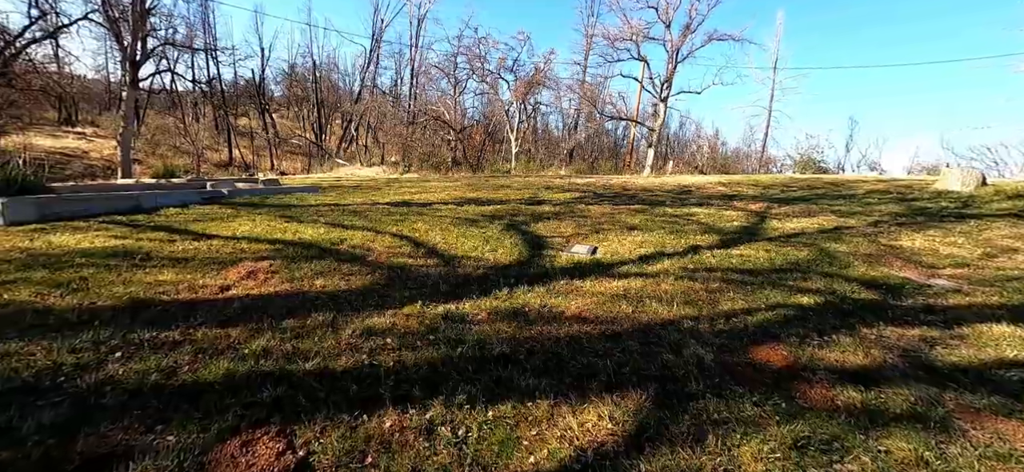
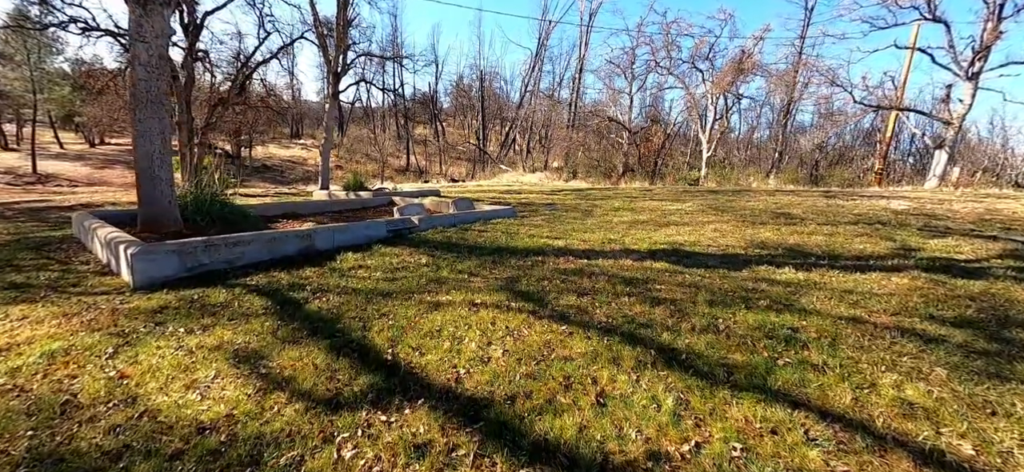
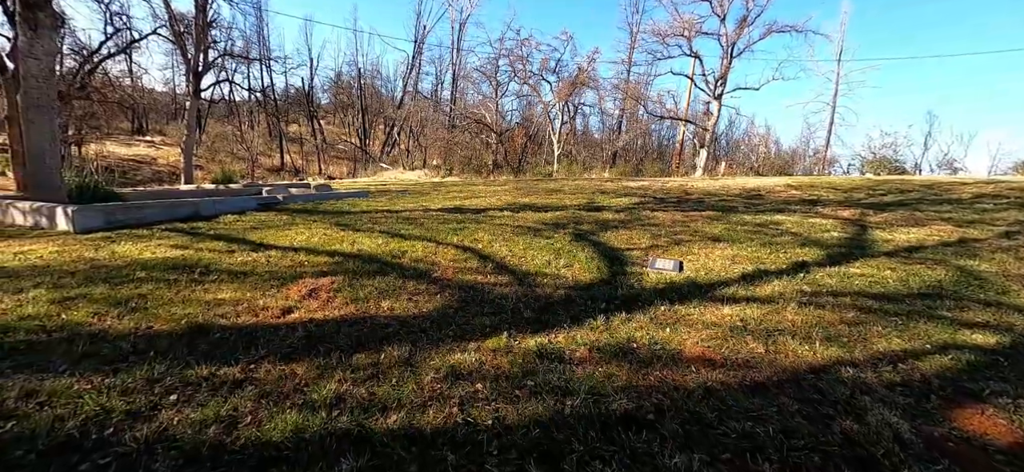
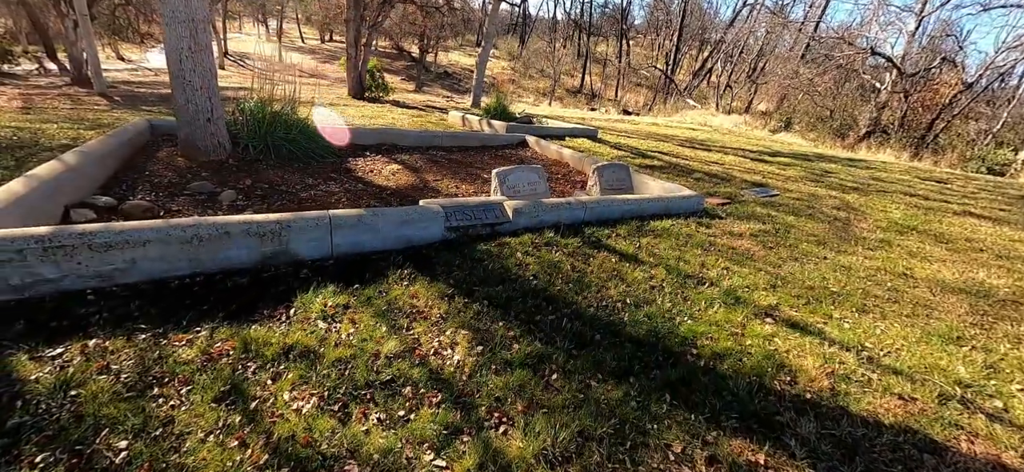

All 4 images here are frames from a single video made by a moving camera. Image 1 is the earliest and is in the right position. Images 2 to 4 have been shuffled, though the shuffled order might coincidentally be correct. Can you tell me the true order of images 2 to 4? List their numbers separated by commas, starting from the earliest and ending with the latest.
3, 2, 4
